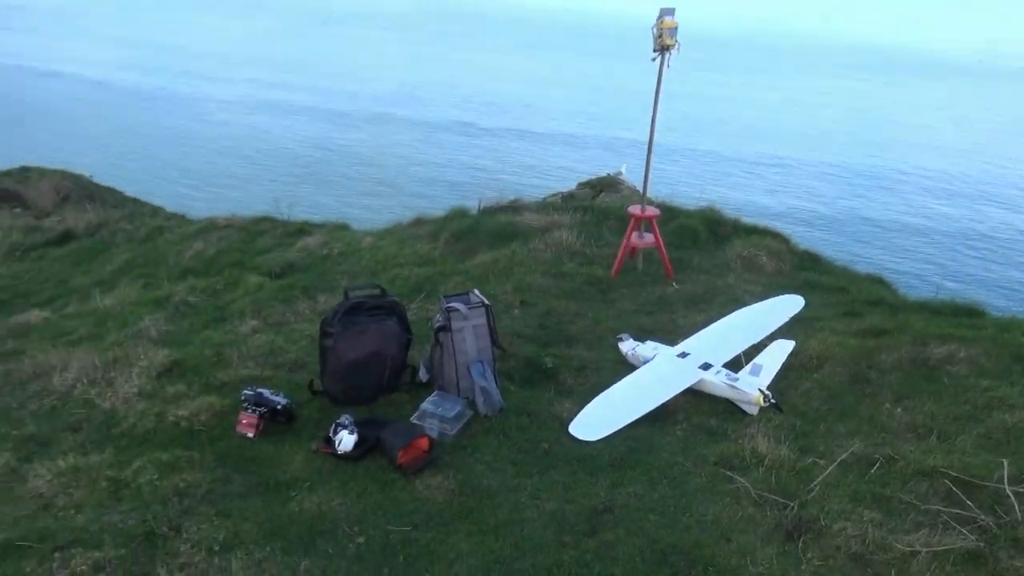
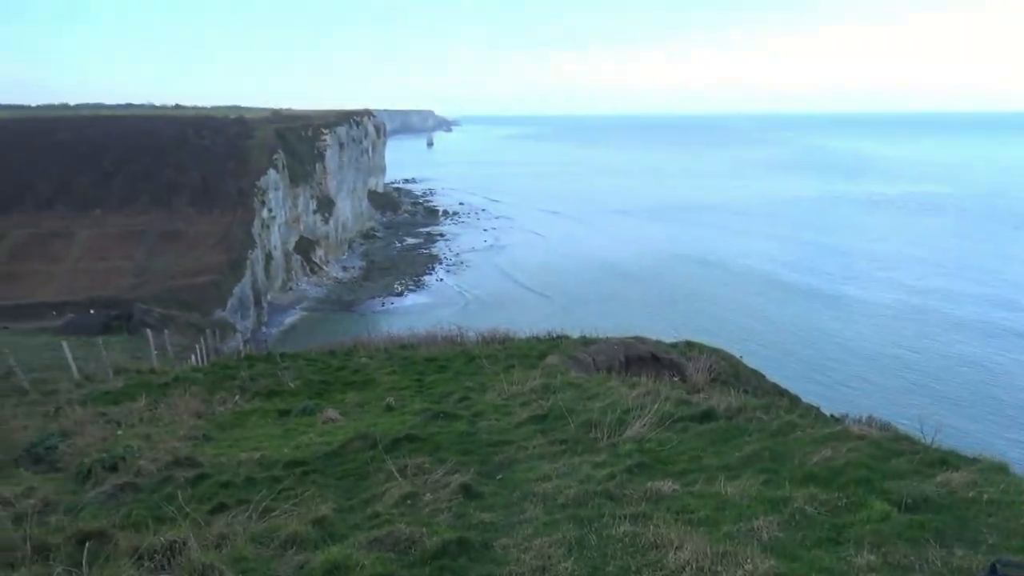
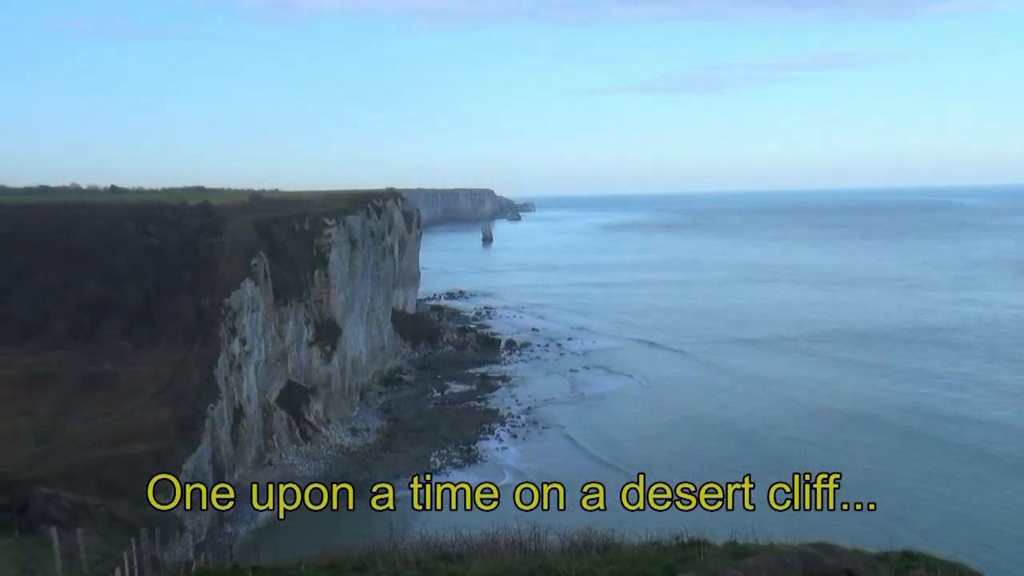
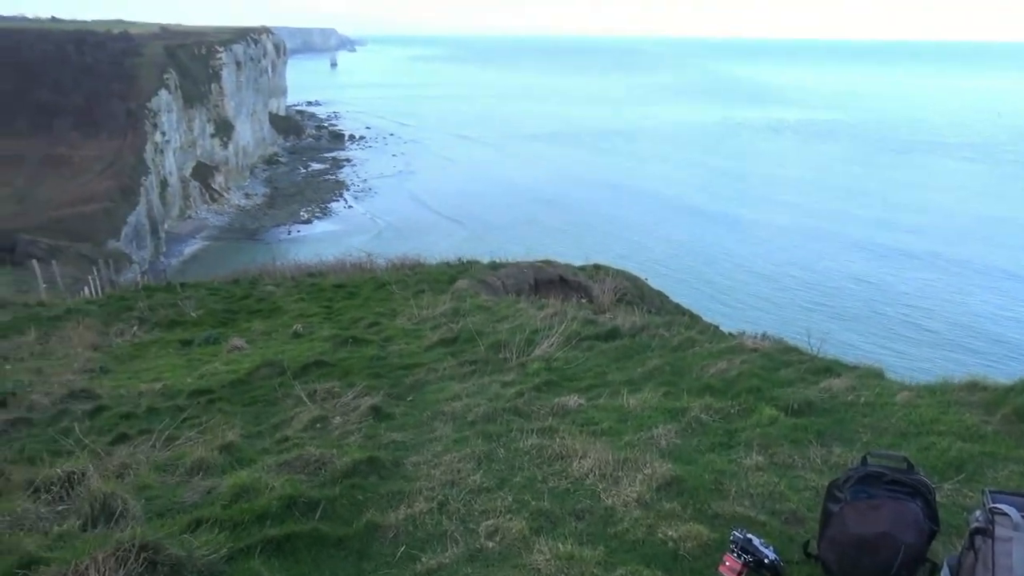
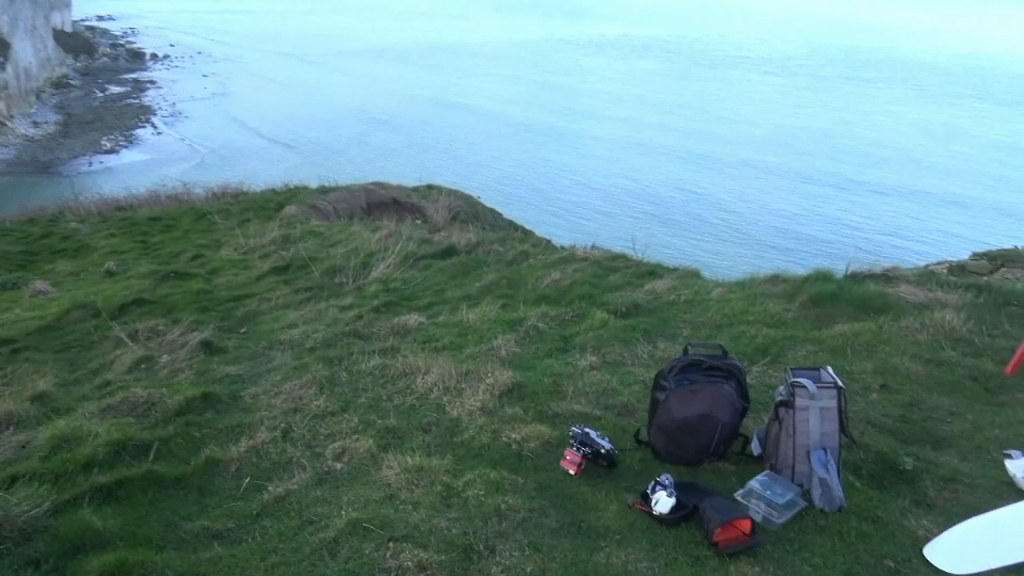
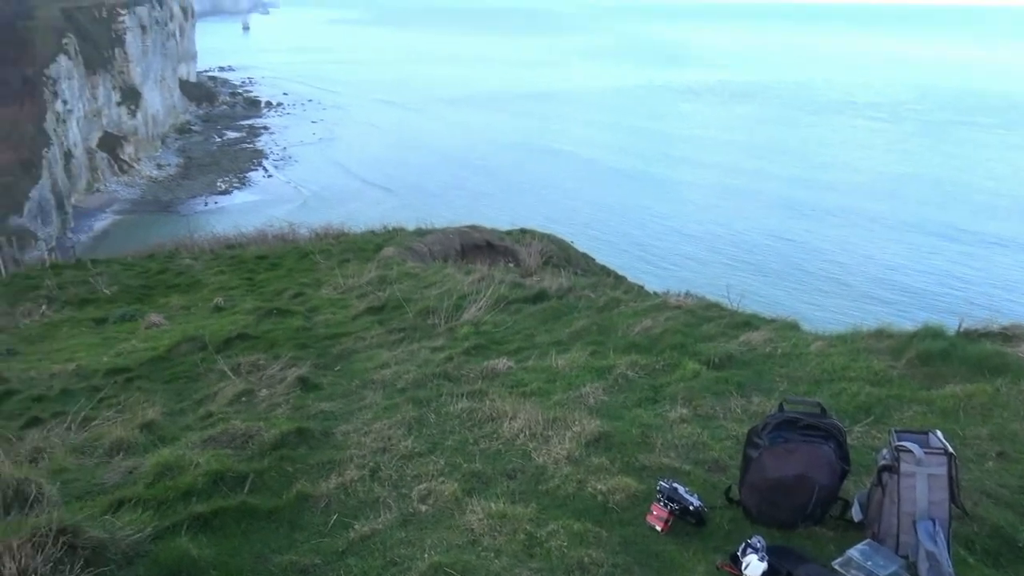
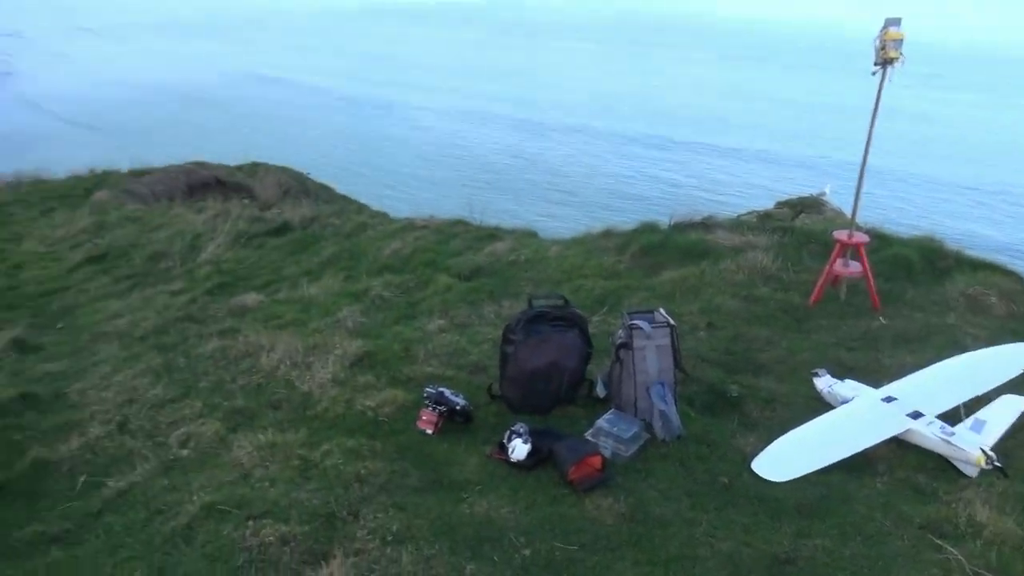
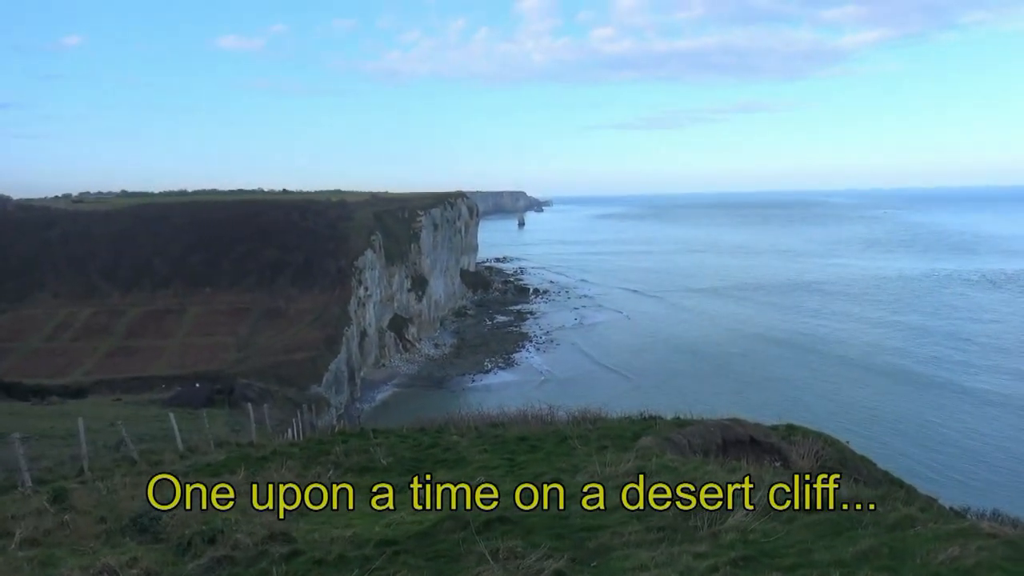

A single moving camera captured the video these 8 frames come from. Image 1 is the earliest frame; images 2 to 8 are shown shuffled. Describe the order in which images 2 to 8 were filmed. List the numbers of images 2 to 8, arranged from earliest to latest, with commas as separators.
7, 5, 6, 4, 2, 8, 3
